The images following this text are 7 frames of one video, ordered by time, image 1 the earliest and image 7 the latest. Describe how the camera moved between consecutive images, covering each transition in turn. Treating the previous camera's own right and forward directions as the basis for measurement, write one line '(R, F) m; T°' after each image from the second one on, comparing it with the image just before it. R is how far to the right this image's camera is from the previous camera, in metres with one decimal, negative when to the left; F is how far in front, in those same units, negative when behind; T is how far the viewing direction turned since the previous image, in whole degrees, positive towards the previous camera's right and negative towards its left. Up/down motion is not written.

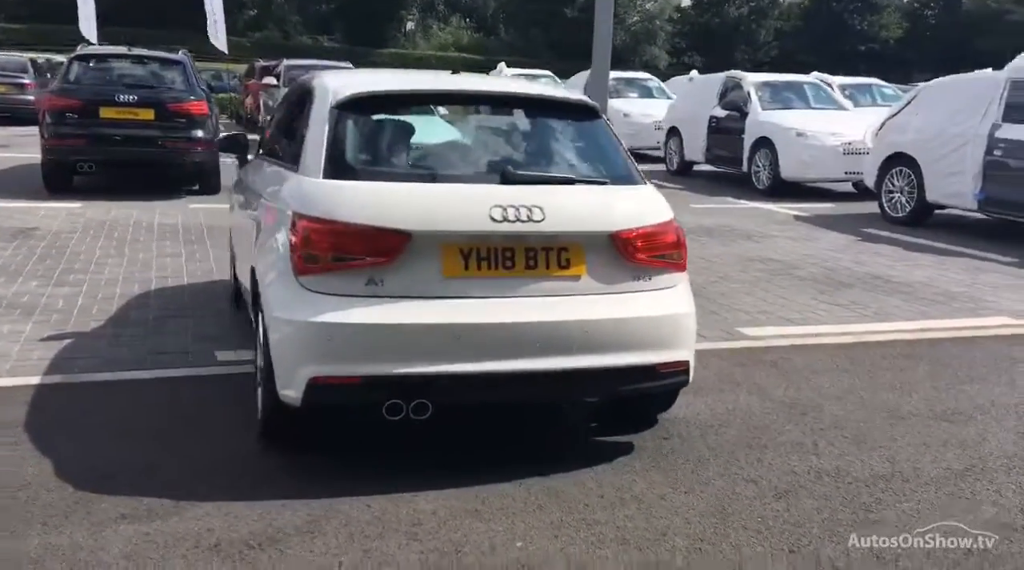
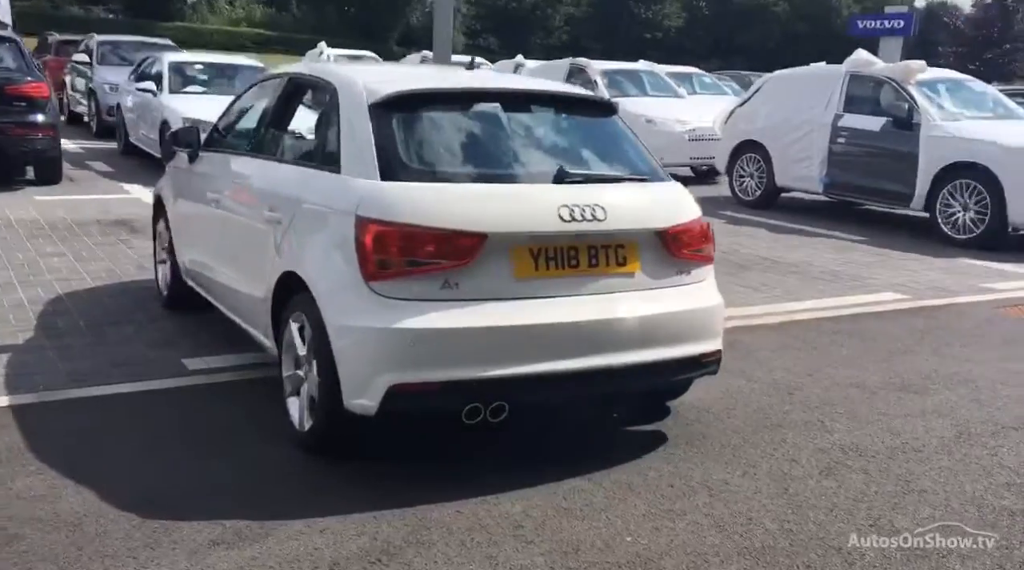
(-1.1, +0.1) m; +12°
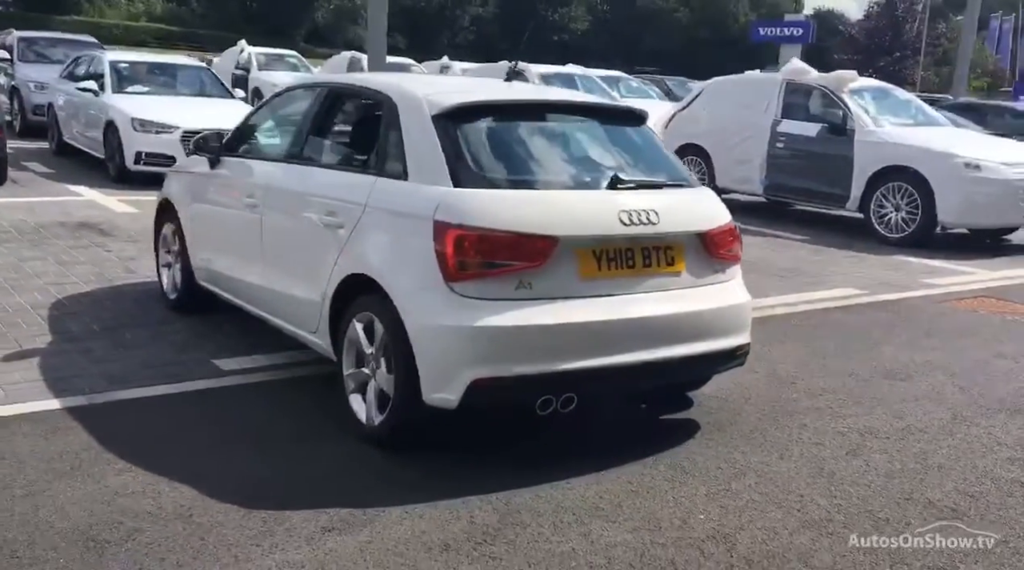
(-0.7, -0.2) m; +6°
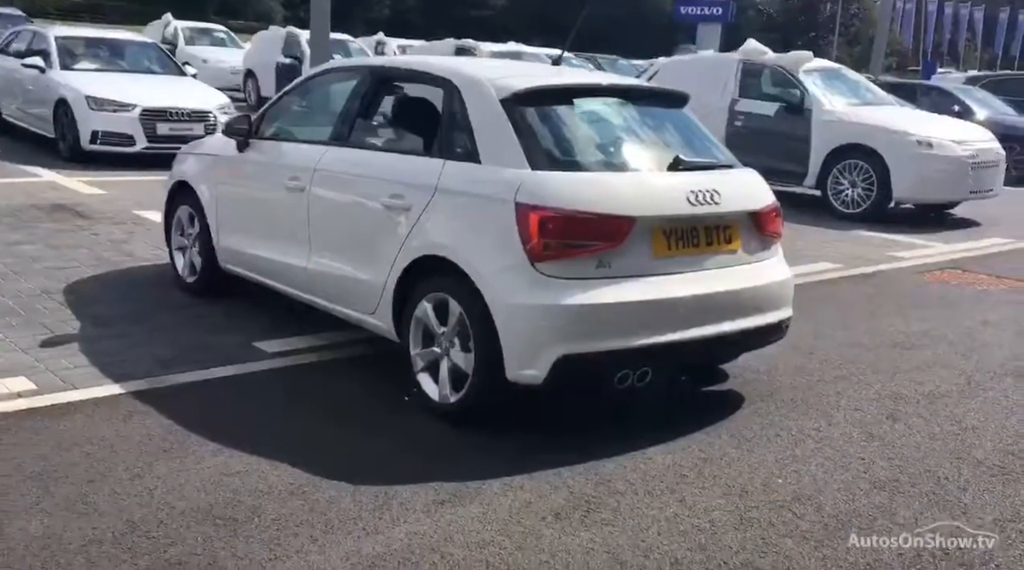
(-0.7, -0.1) m; +5°
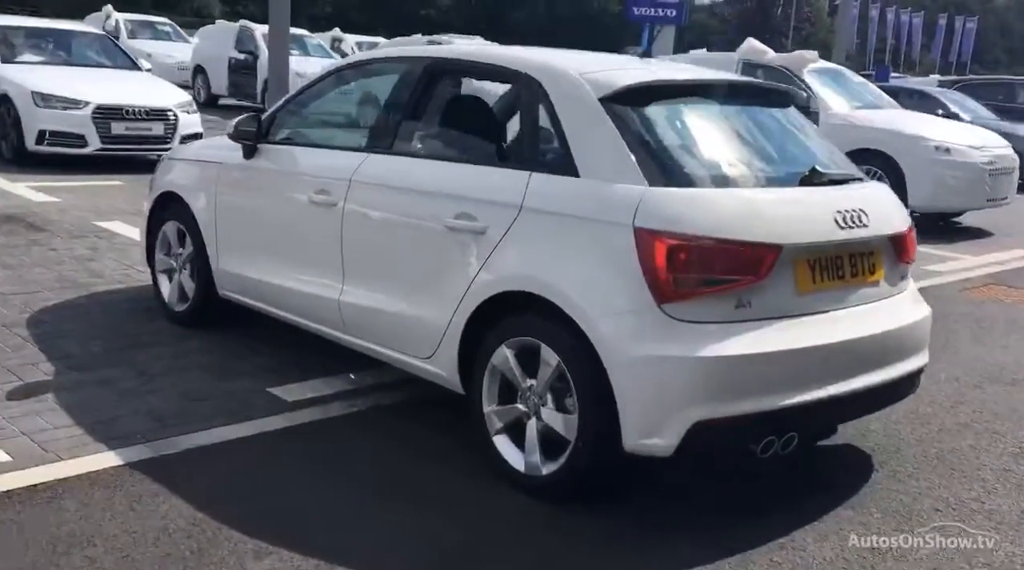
(-0.6, +0.9) m; +4°
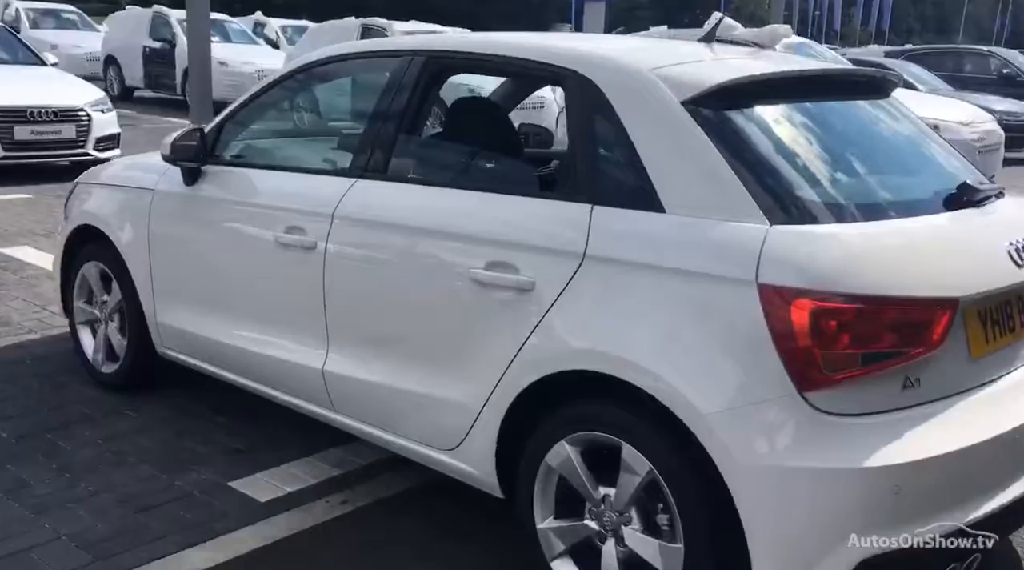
(-0.3, +1.0) m; +4°
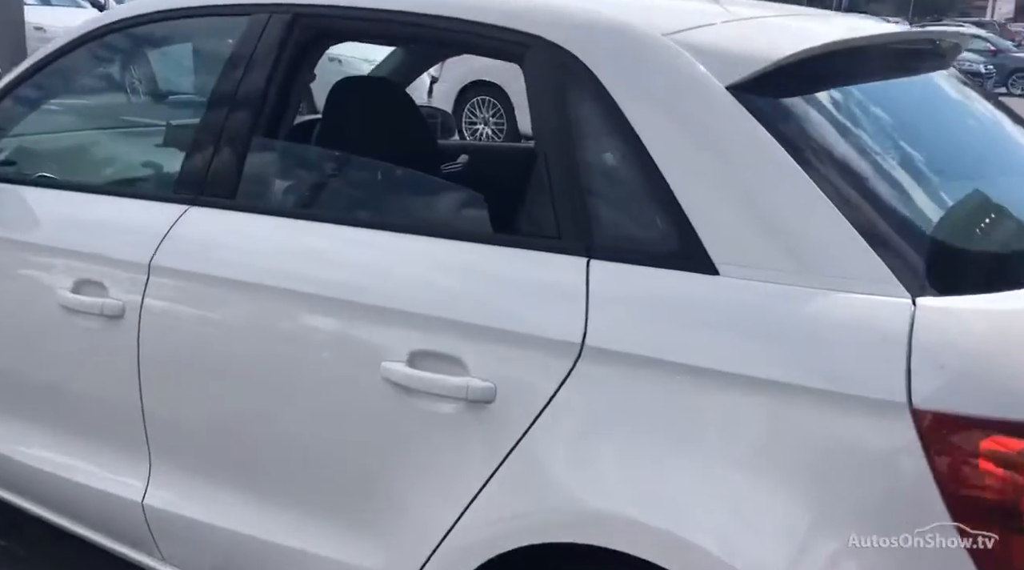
(-0.1, +1.1) m; +8°
